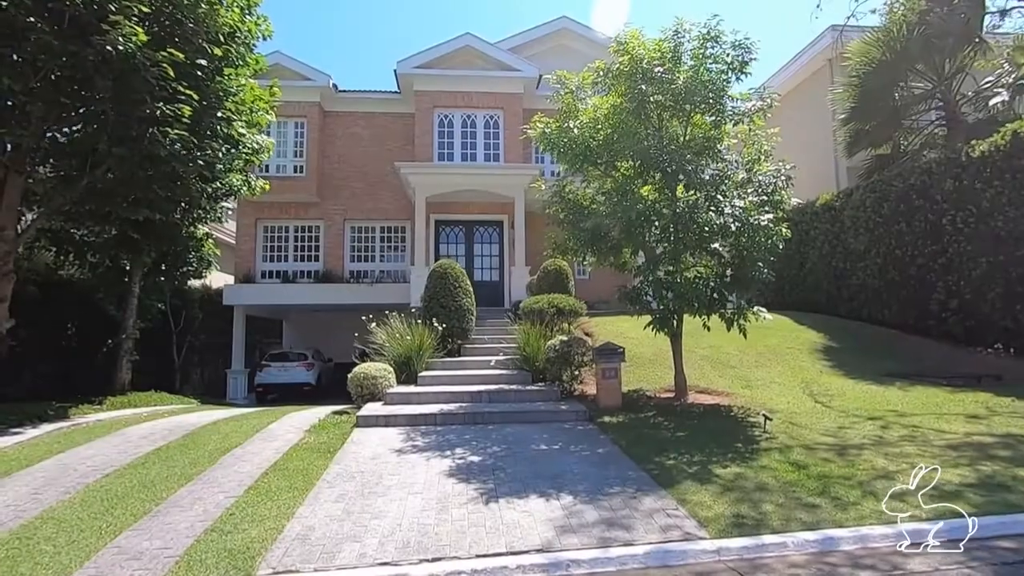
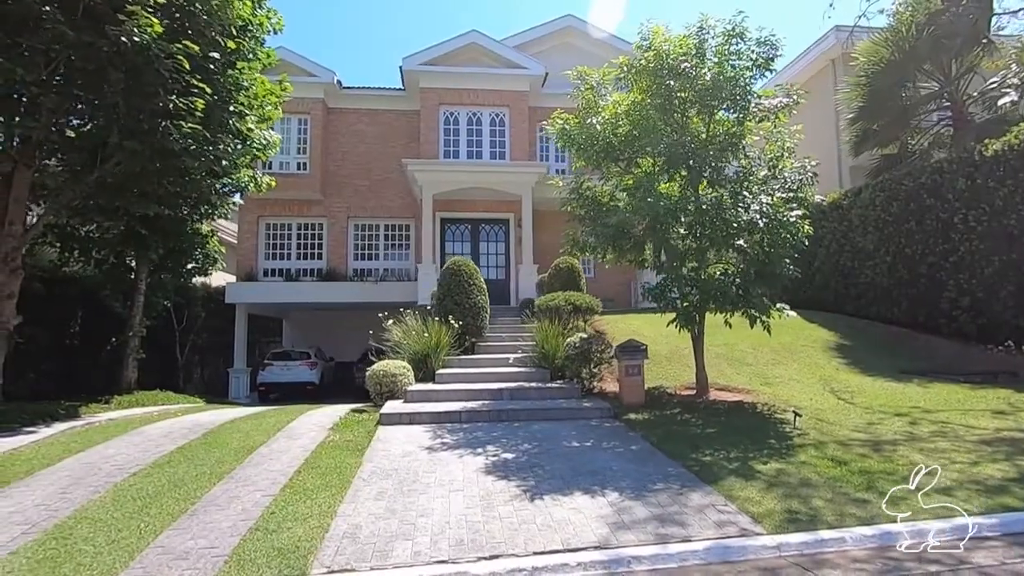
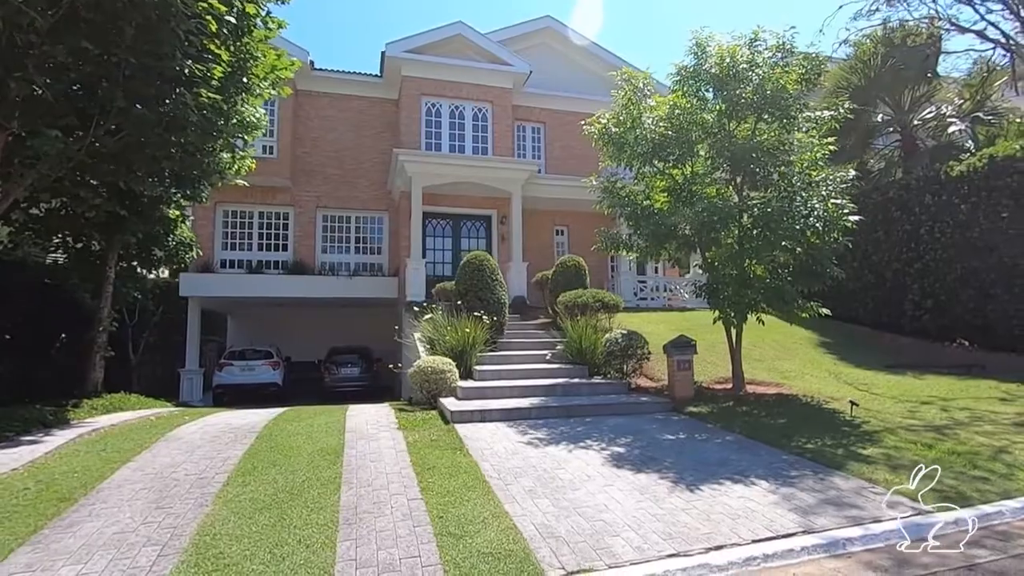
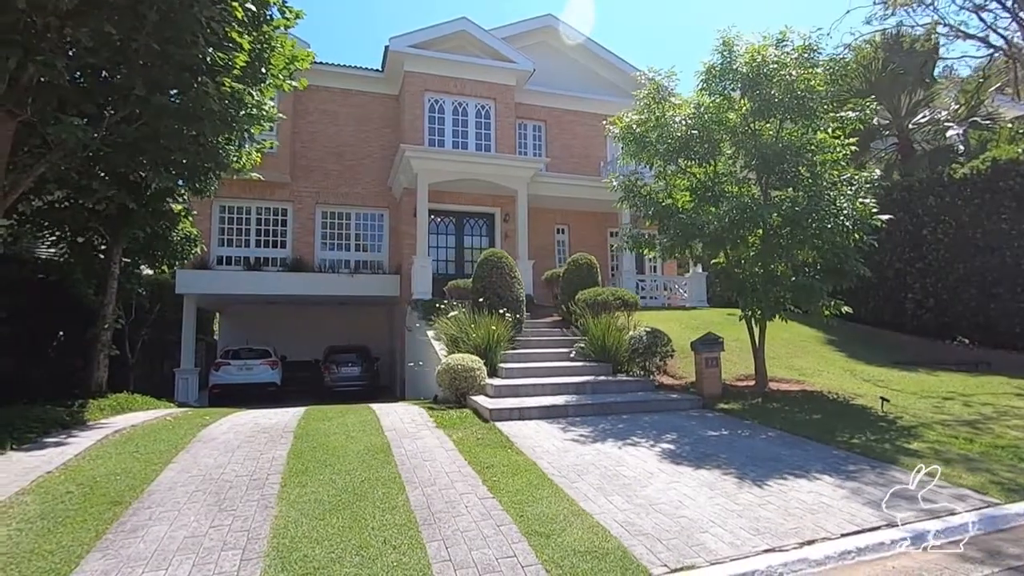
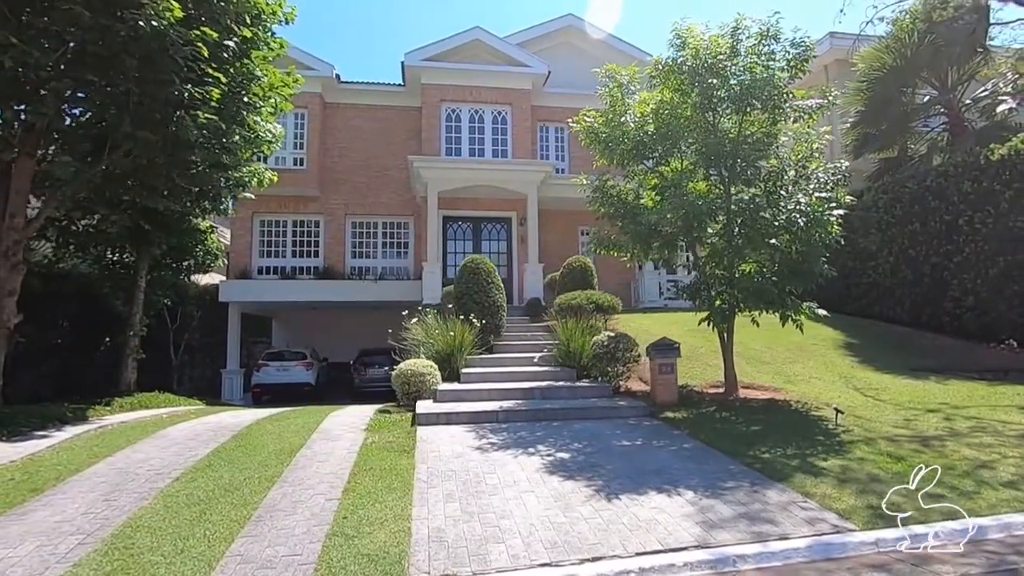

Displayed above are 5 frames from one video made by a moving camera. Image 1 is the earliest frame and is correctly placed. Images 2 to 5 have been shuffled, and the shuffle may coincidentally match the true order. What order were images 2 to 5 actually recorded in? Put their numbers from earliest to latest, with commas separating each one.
2, 5, 3, 4
